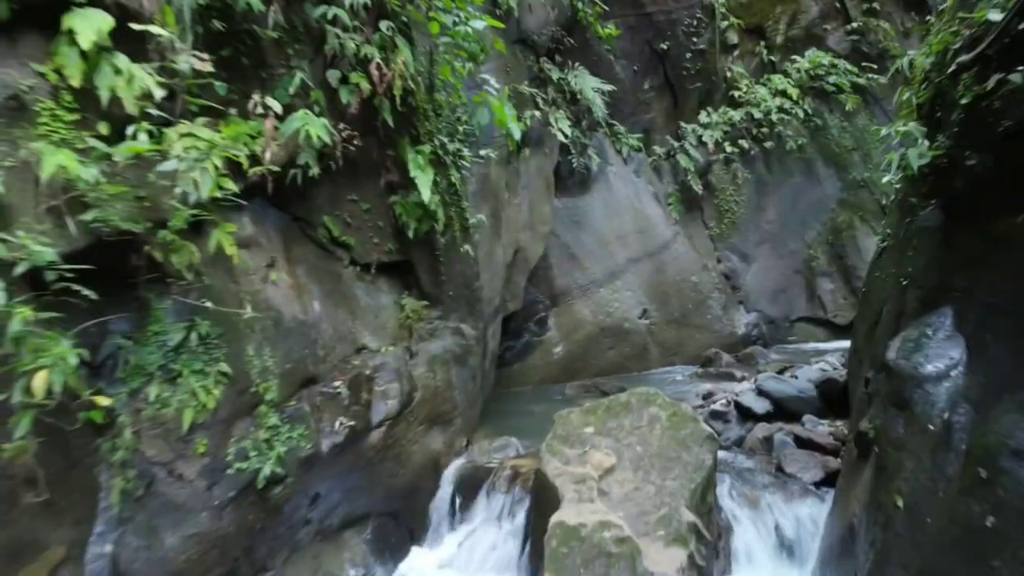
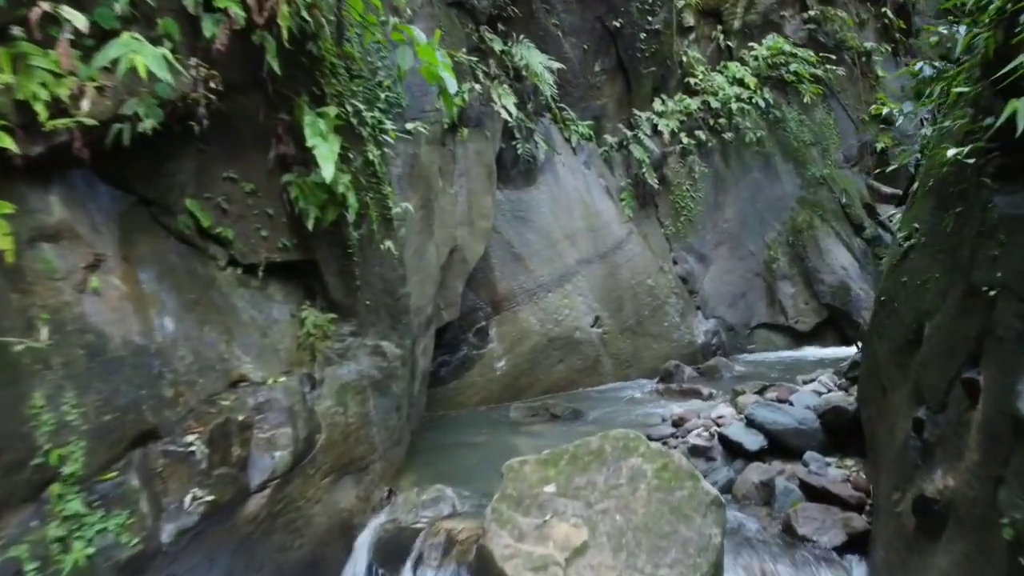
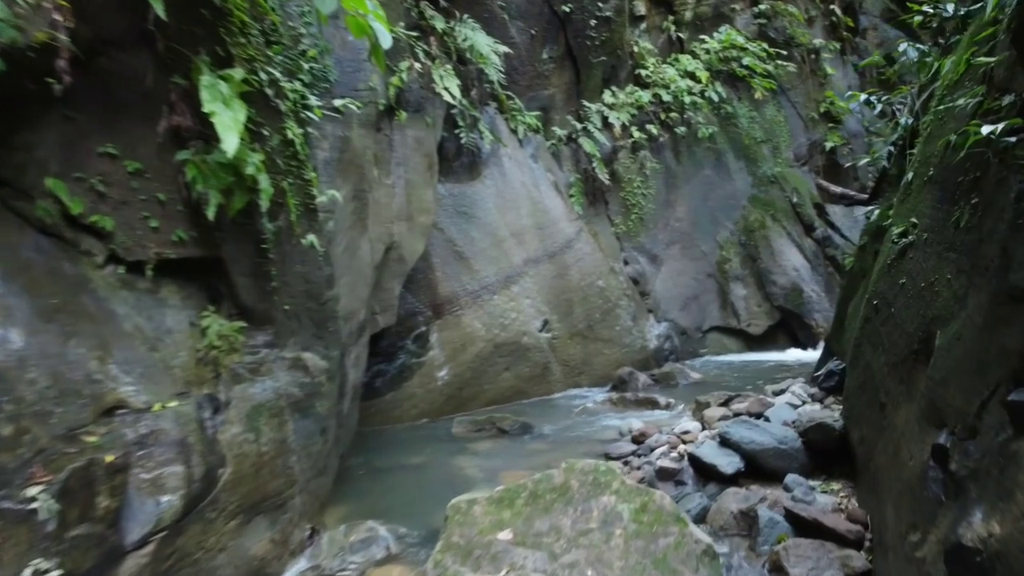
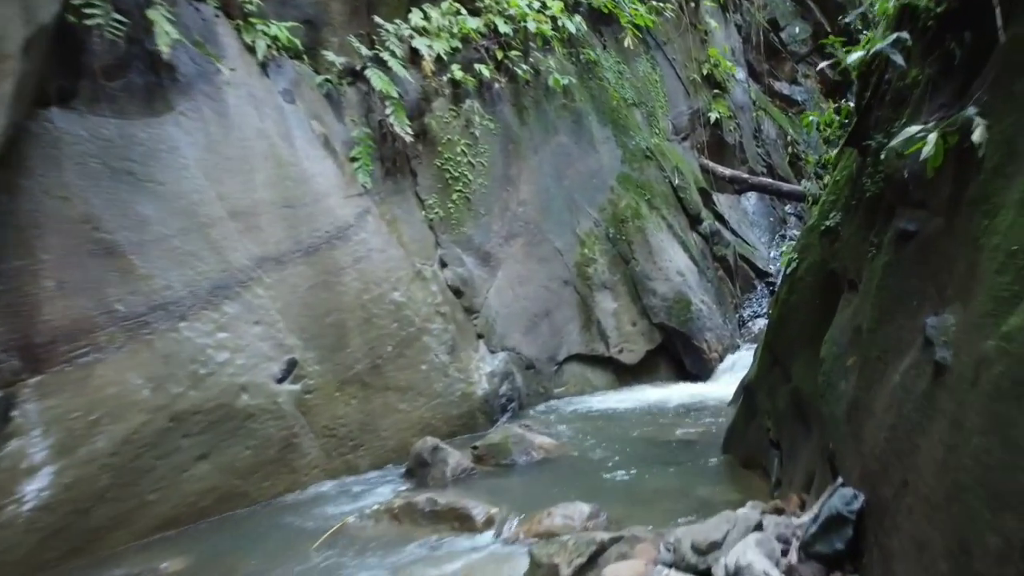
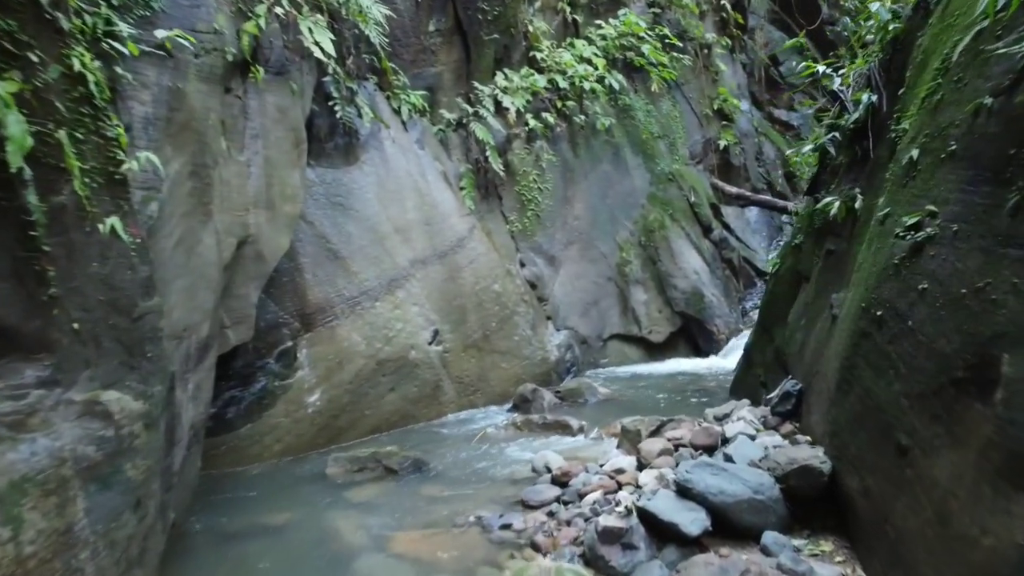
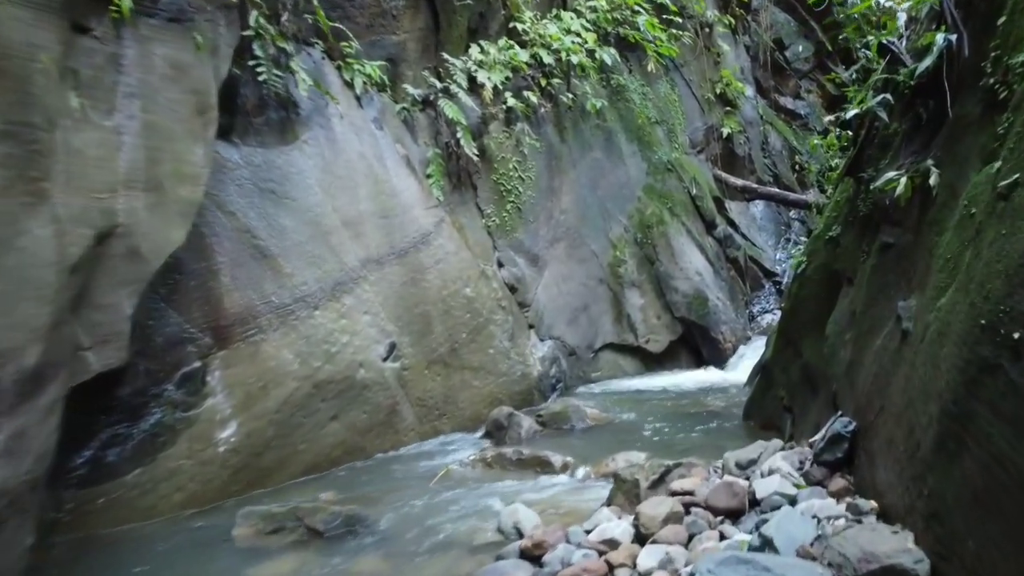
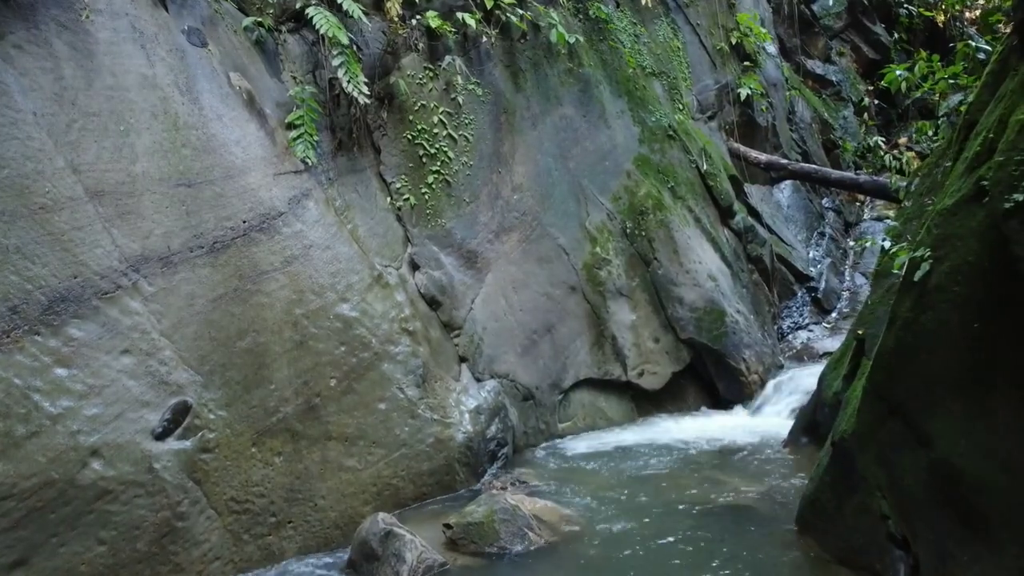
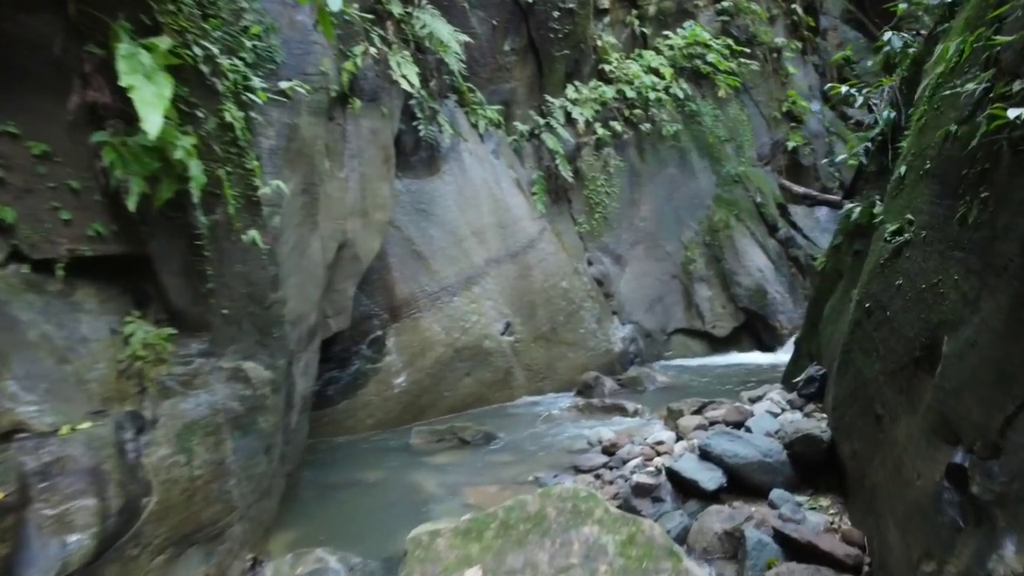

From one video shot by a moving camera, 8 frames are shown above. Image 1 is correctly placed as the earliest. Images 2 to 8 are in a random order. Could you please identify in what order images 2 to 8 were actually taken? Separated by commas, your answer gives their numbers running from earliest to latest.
2, 3, 8, 5, 6, 4, 7
